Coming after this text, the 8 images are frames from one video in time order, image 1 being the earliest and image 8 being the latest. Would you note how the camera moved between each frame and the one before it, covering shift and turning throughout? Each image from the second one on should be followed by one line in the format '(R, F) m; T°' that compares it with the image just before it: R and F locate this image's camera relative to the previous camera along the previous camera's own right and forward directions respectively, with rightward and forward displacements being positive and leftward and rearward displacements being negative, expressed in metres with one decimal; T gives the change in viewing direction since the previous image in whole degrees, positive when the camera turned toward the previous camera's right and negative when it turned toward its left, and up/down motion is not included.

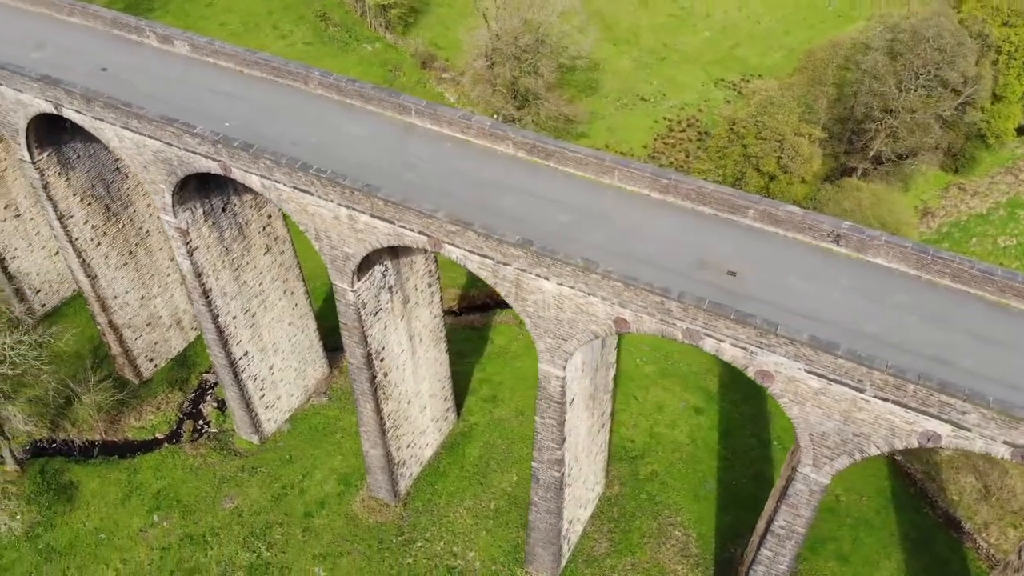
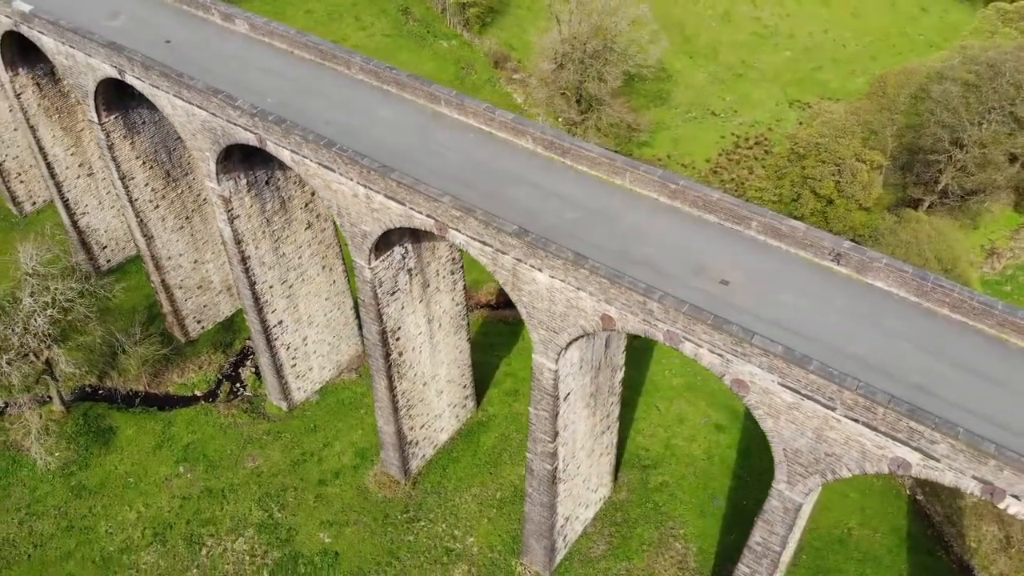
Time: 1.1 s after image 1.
(+1.4, -0.2) m; -6°
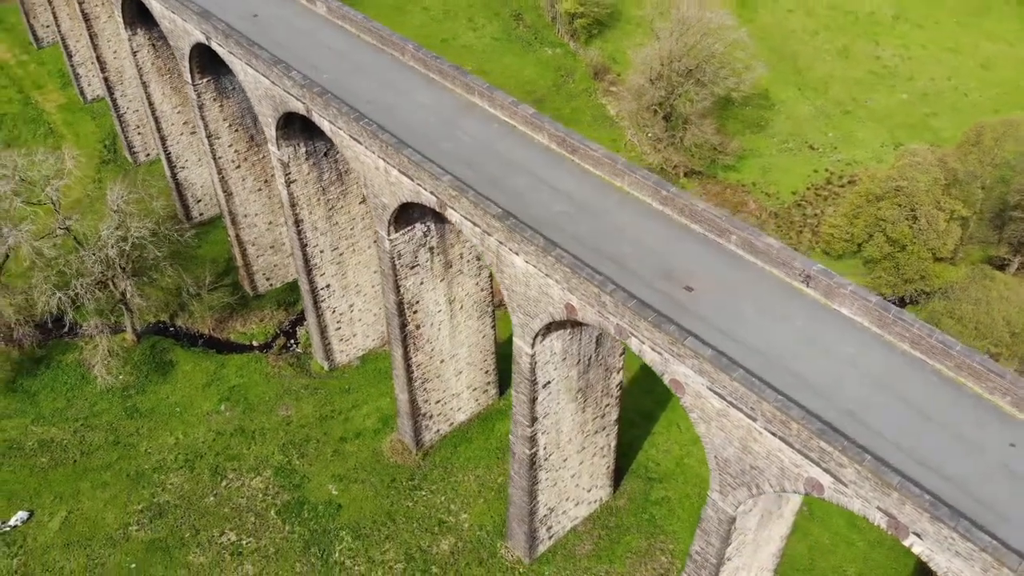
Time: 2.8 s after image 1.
(+2.4, -0.5) m; -9°
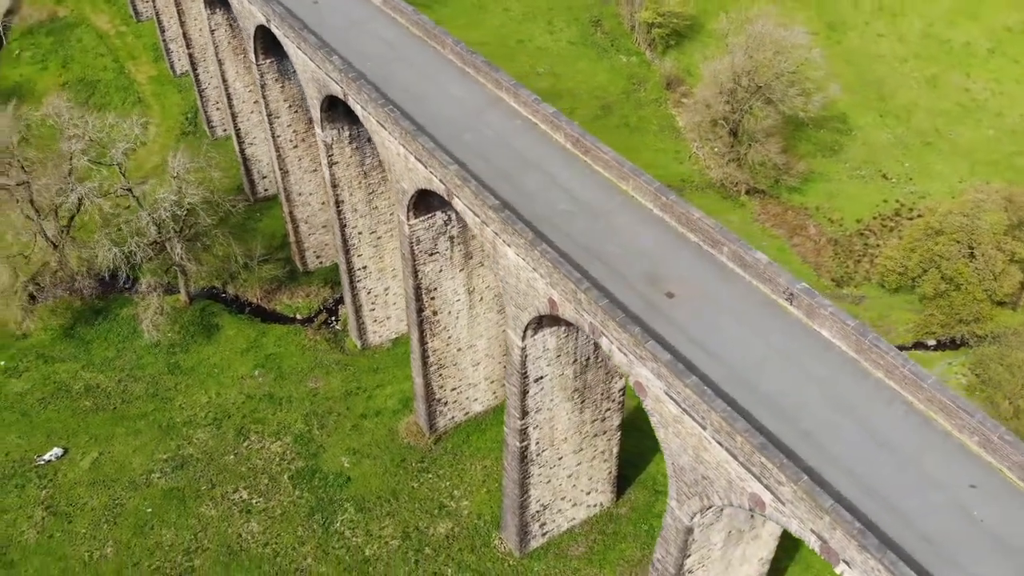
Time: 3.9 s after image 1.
(+1.7, -0.2) m; -6°
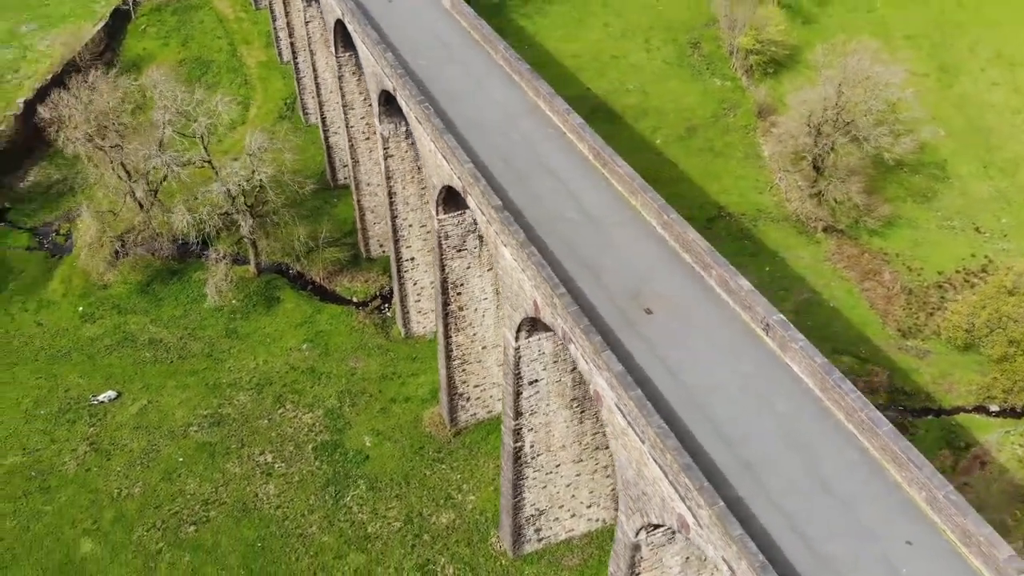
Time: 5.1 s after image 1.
(+2.0, -0.2) m; -8°
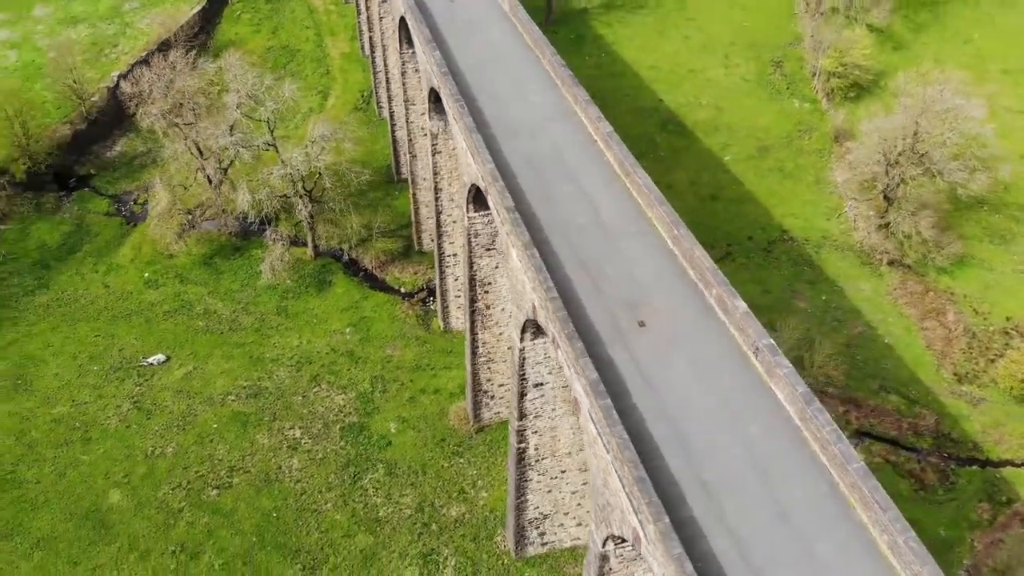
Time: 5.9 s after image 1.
(+1.4, -0.1) m; -6°
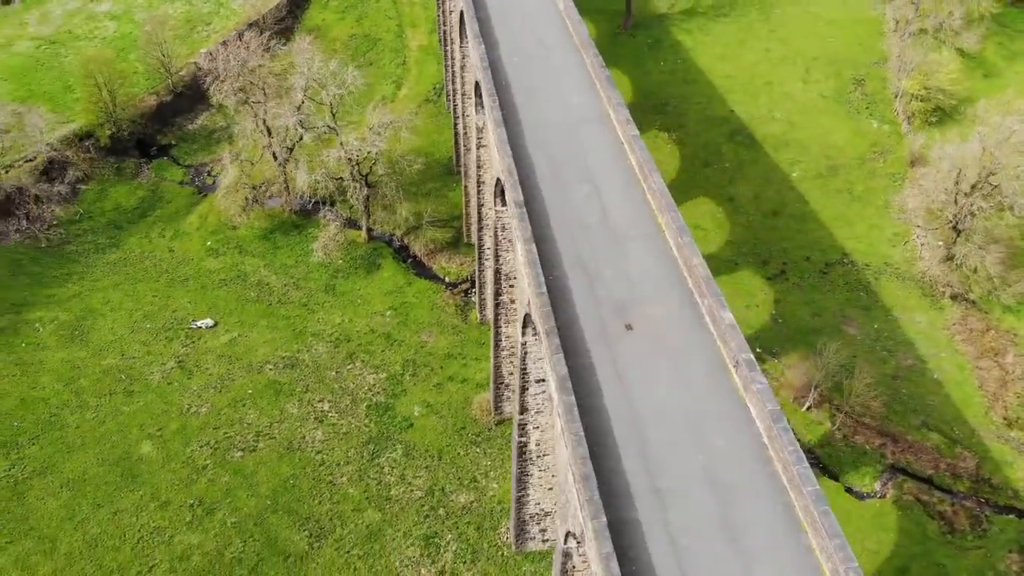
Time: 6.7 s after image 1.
(+1.5, -0.1) m; -6°
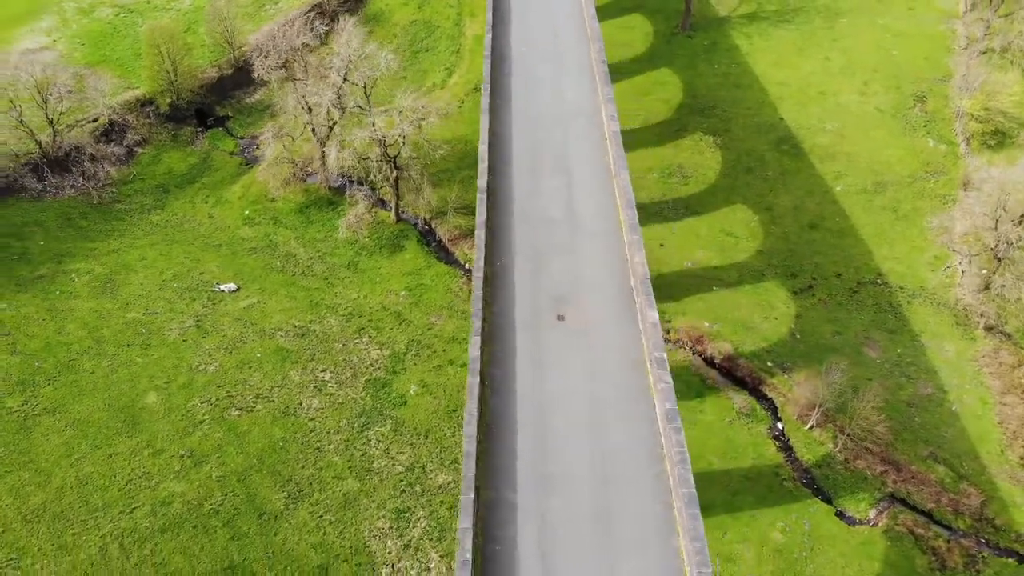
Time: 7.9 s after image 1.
(+2.3, -0.1) m; -6°
